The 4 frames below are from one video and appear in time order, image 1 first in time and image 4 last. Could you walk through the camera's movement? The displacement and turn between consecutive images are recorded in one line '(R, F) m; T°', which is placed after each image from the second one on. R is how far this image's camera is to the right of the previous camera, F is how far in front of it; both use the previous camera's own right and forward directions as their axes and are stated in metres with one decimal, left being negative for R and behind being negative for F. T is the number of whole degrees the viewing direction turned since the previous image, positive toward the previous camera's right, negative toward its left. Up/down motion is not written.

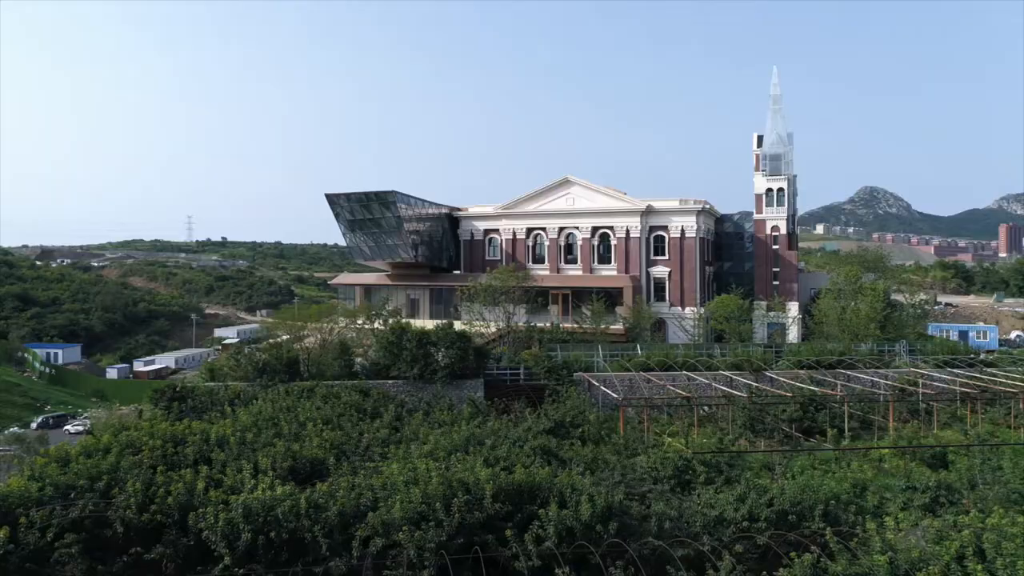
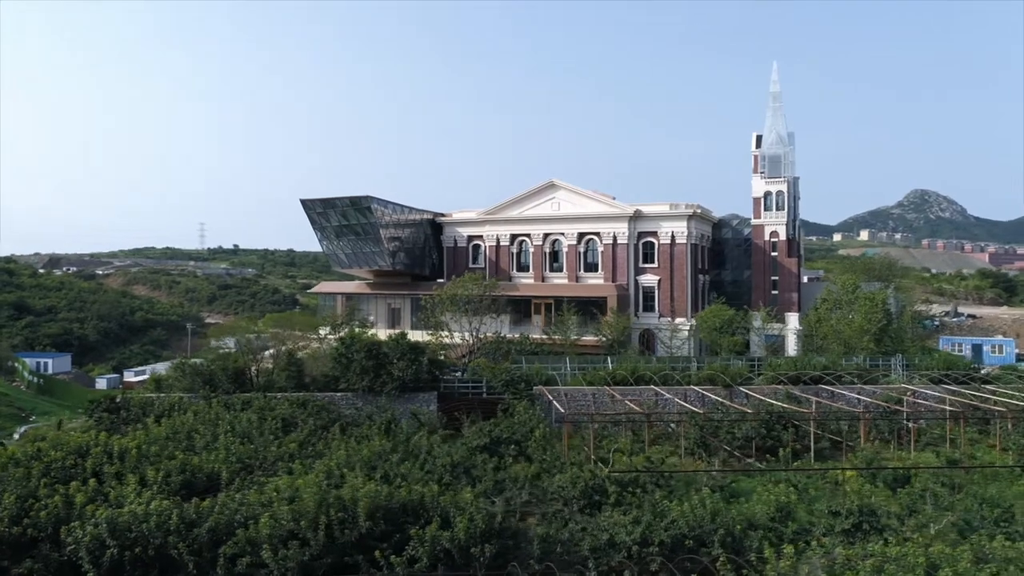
(+2.8, +0.2) m; -4°
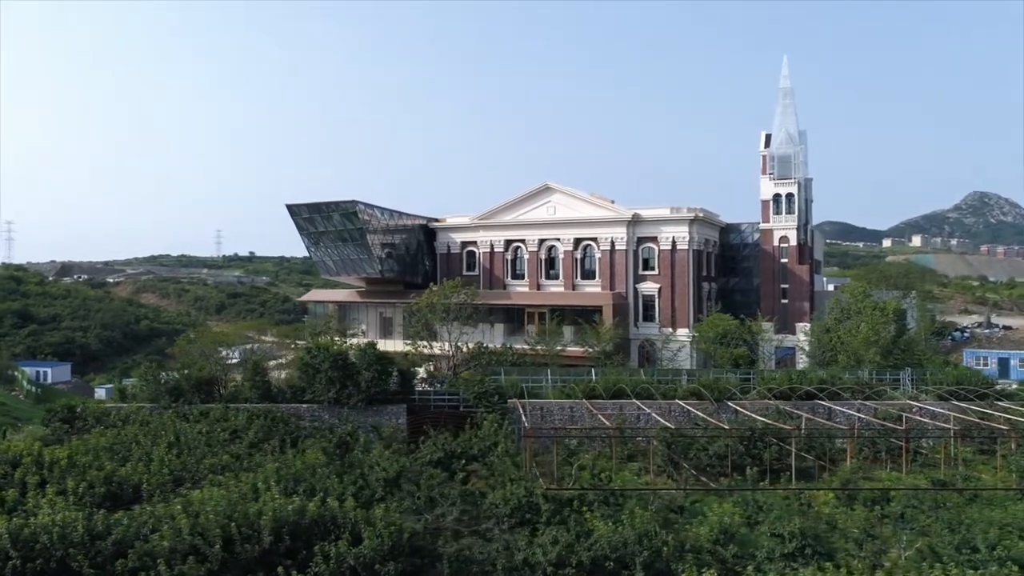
(+2.4, +0.4) m; -4°
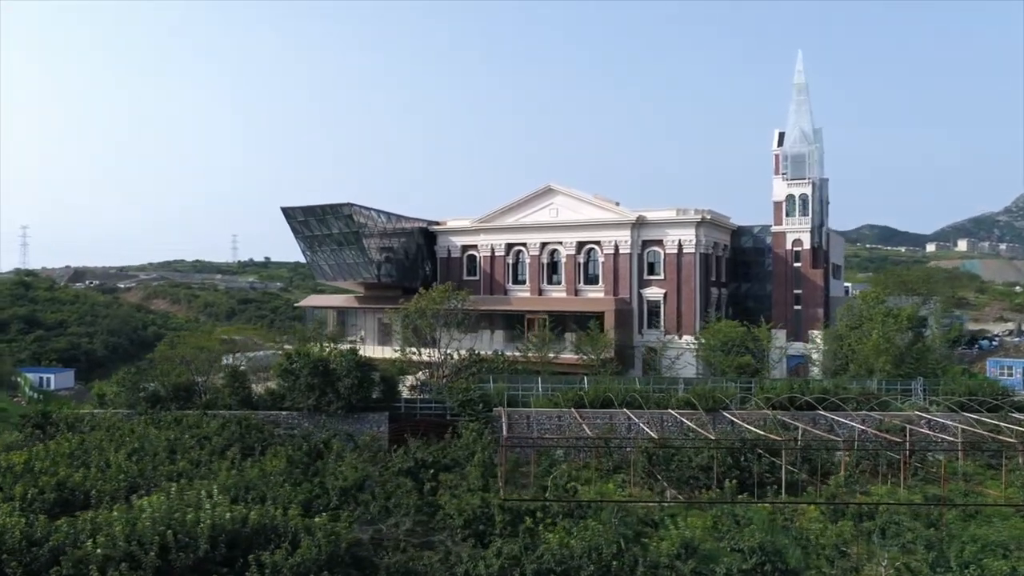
(+1.7, +0.4) m; -3°
